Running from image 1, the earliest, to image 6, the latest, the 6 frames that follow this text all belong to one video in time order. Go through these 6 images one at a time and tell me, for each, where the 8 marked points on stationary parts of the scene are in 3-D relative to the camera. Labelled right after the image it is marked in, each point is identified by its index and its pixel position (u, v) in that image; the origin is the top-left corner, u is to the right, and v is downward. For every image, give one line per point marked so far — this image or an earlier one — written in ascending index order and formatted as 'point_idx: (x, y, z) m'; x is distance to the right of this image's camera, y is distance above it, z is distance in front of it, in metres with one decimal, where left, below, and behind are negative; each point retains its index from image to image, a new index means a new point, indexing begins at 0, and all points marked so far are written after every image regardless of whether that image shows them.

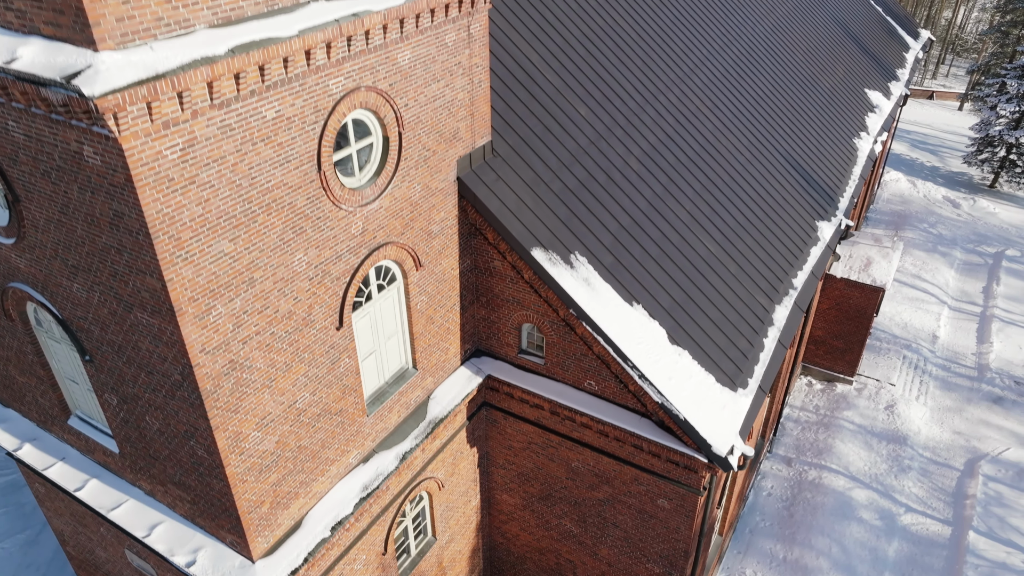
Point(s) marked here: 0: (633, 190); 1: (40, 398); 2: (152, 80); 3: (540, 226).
0: (+2.0, +1.6, +8.5) m
1: (-6.1, -1.4, +6.8) m
2: (-2.6, +1.5, +3.8) m
3: (+0.4, +0.8, +7.3) m
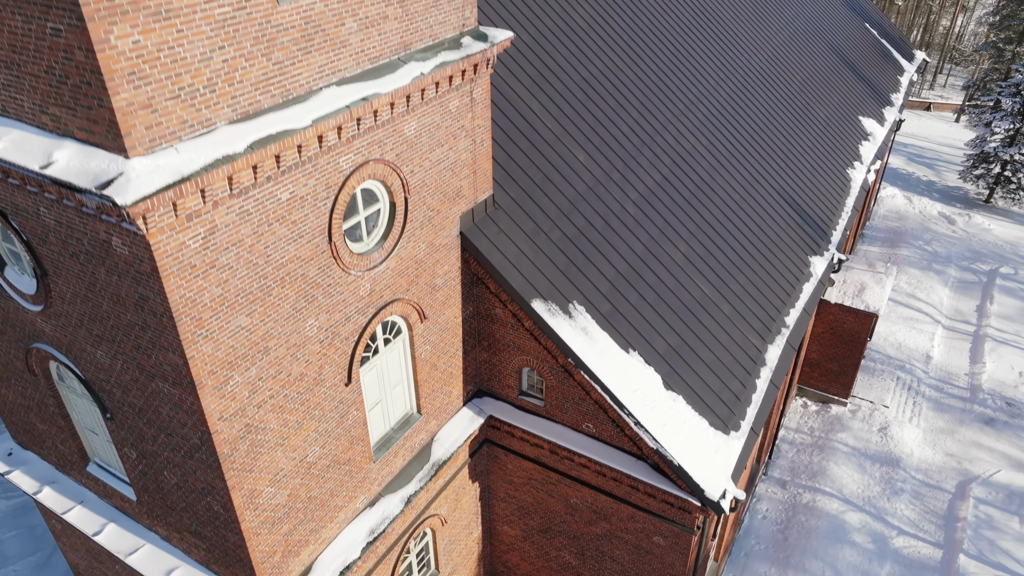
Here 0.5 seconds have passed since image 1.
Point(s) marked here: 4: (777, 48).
0: (+2.0, +0.9, +8.8) m
1: (-6.1, -2.1, +7.1) m
2: (-2.6, +0.8, +4.1) m
3: (+0.4, +0.1, +7.6) m
4: (+7.5, +6.8, +14.9) m
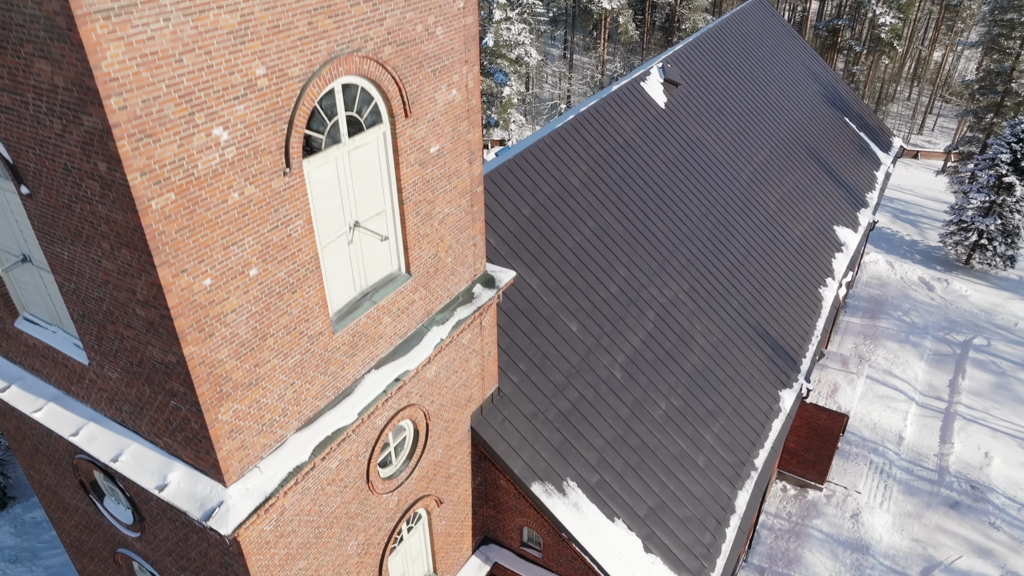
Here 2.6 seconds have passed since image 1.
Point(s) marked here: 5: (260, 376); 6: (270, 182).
0: (+2.0, -2.1, +10.2) m
1: (-6.0, -5.1, +8.5) m
2: (-2.5, -2.2, +5.4) m
3: (+0.4, -2.9, +8.9) m
4: (+7.5, +3.7, +16.2) m
5: (-2.5, -0.9, +5.4) m
6: (-2.2, +1.0, +4.9) m
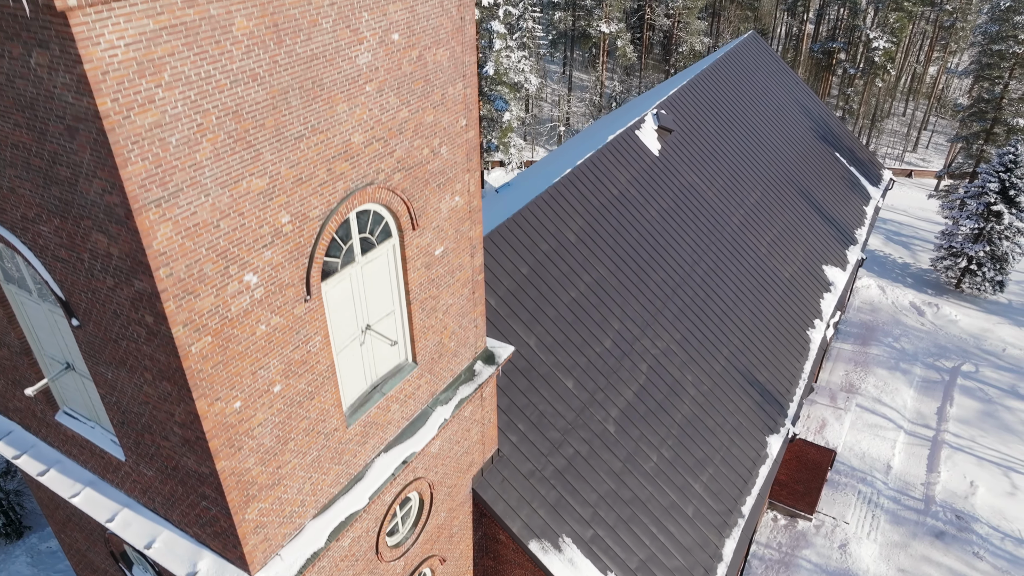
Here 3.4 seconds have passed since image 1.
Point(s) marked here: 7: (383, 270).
0: (+2.0, -3.3, +10.7) m
1: (-6.0, -6.3, +9.0) m
2: (-2.6, -3.4, +6.0) m
3: (+0.4, -4.1, +9.5) m
4: (+7.5, +2.5, +16.8) m
5: (-2.6, -2.1, +5.9) m
6: (-2.3, -0.2, +5.5) m
7: (-1.6, +0.2, +6.5) m
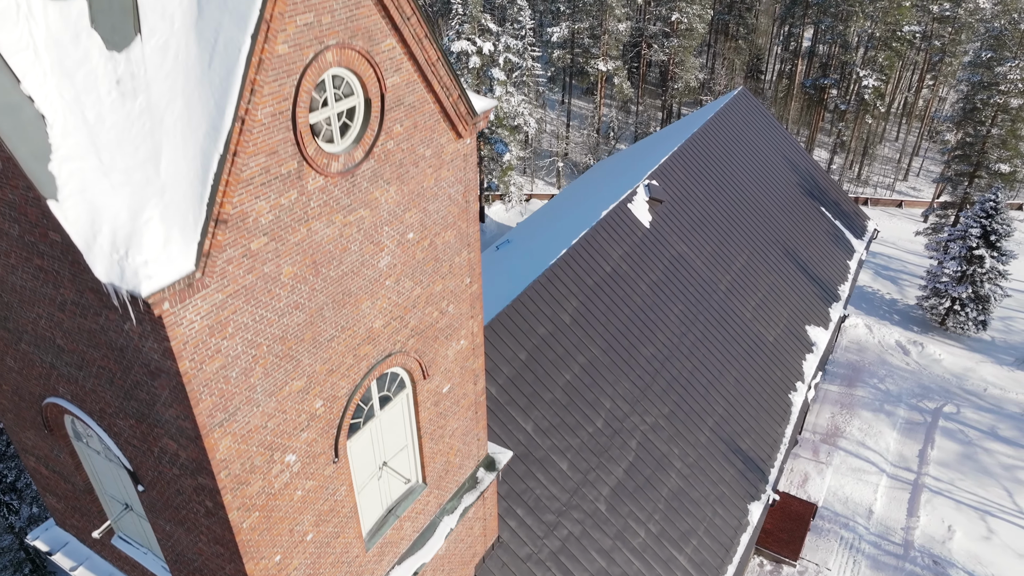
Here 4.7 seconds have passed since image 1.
0: (+2.0, -5.4, +11.7) m
1: (-6.1, -8.3, +10.0) m
2: (-2.6, -5.4, +7.0) m
3: (+0.4, -6.1, +10.5) m
4: (+7.5, +0.5, +17.8) m
5: (-2.6, -4.1, +6.9) m
6: (-2.3, -2.2, +6.5) m
7: (-1.6, -1.8, +7.5) m
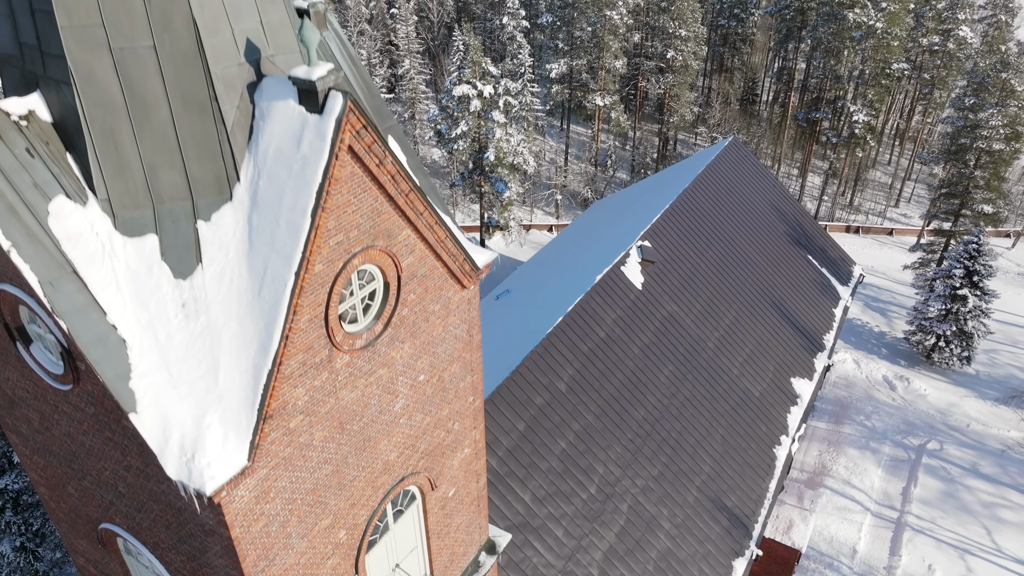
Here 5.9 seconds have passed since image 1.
0: (+1.9, -7.3, +12.6) m
1: (-6.1, -10.2, +10.9) m
2: (-2.6, -7.3, +7.9) m
3: (+0.4, -8.0, +11.4) m
4: (+7.4, -1.4, +18.7) m
5: (-2.6, -6.0, +7.8) m
6: (-2.3, -4.1, +7.4) m
7: (-1.6, -3.7, +8.4) m
